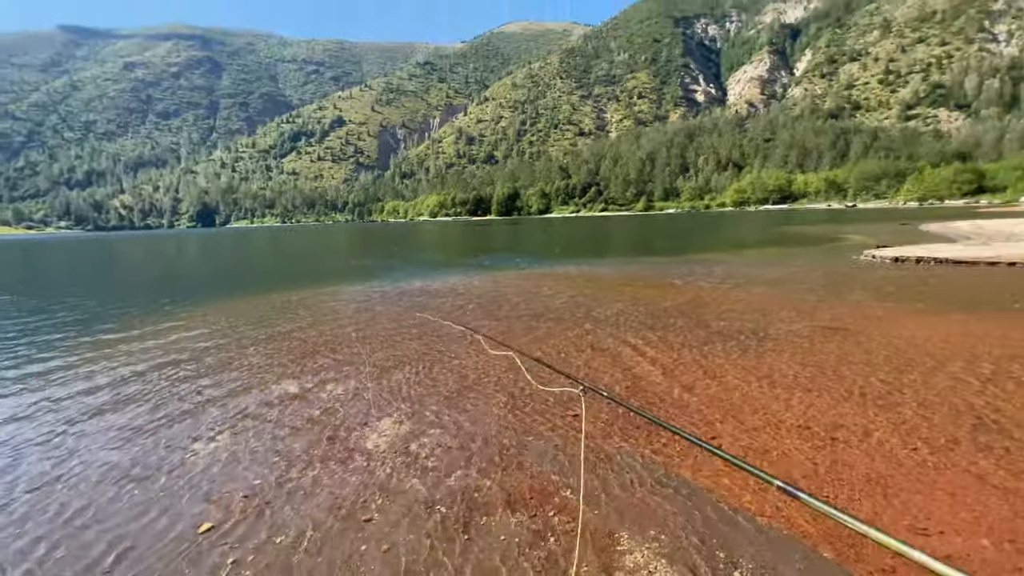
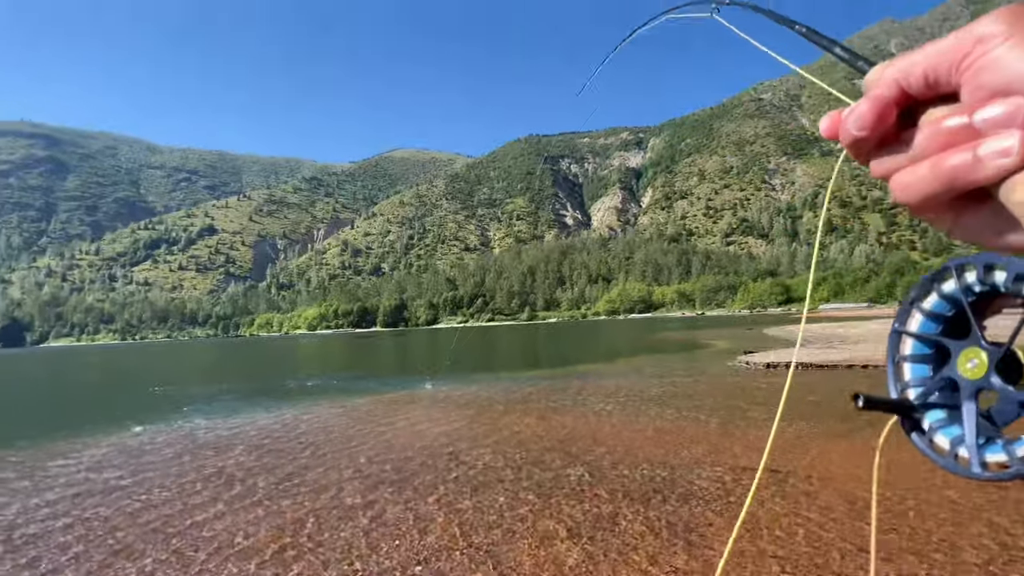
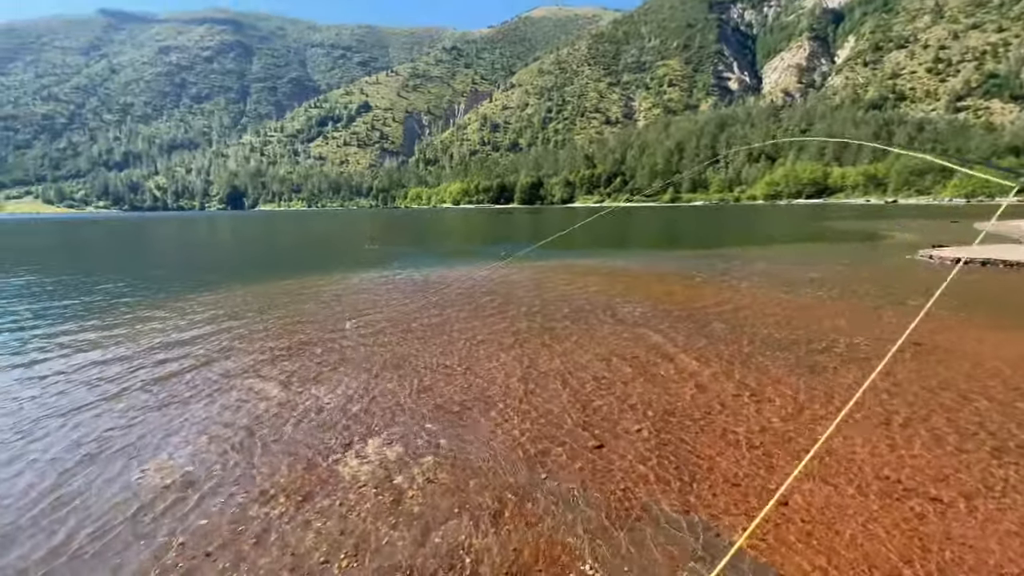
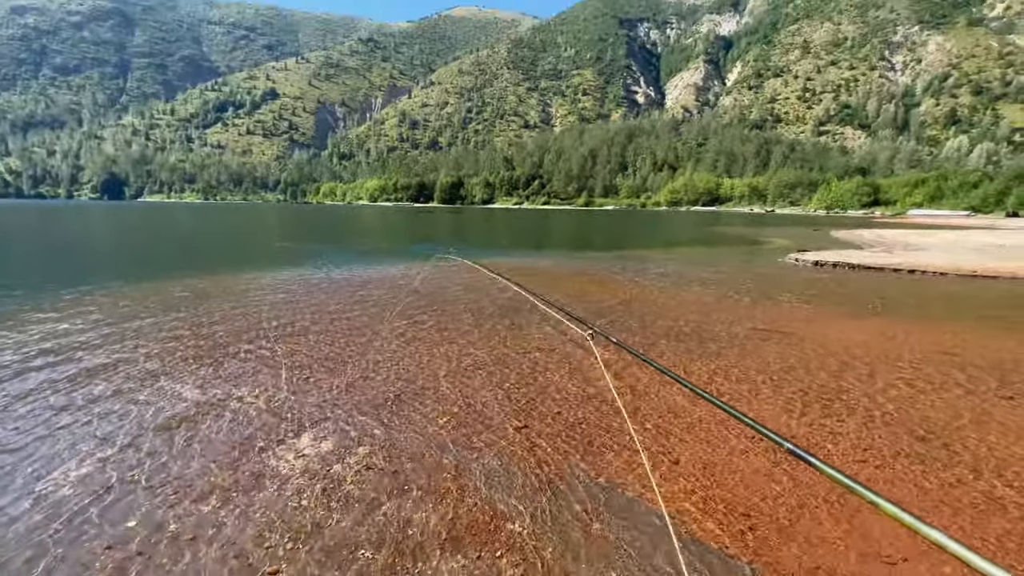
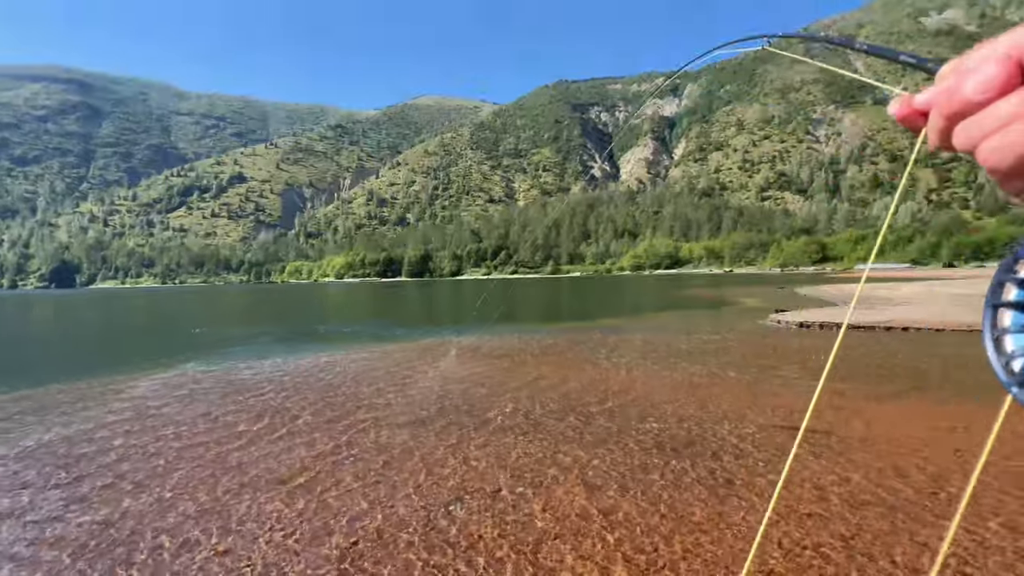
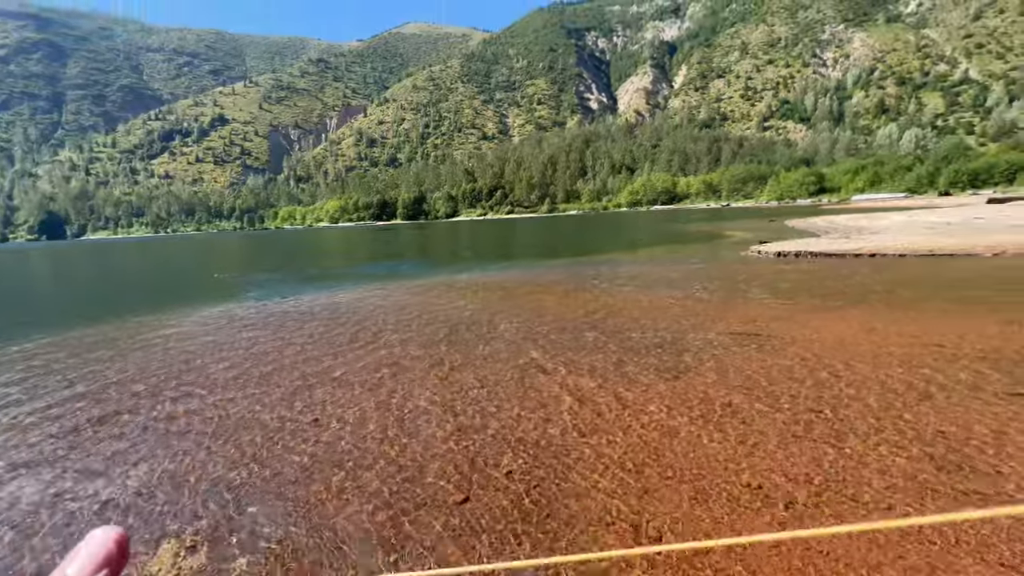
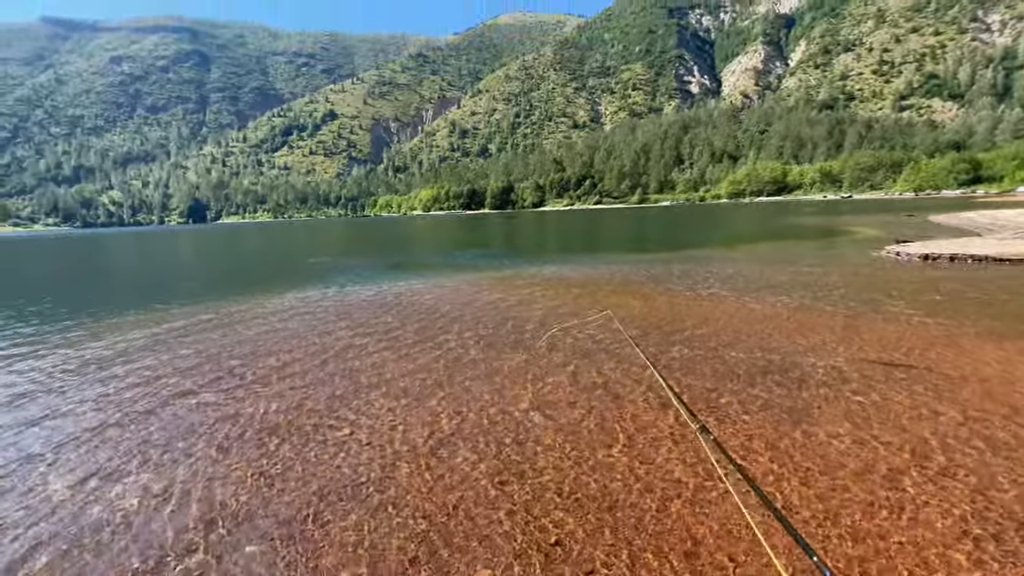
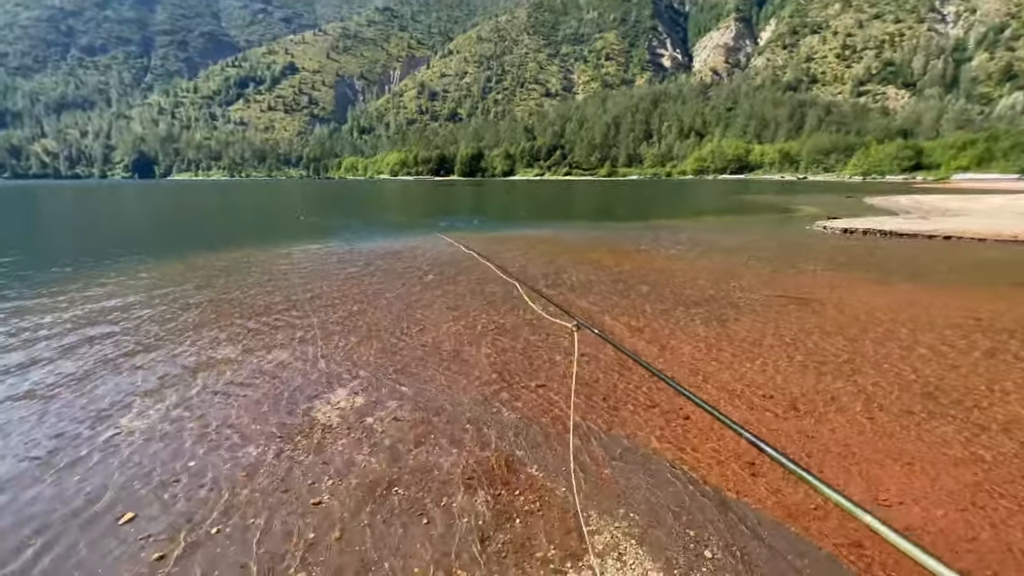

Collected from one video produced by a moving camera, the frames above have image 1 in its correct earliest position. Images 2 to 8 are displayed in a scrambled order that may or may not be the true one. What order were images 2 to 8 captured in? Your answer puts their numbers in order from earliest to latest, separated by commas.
8, 4, 3, 6, 7, 5, 2
